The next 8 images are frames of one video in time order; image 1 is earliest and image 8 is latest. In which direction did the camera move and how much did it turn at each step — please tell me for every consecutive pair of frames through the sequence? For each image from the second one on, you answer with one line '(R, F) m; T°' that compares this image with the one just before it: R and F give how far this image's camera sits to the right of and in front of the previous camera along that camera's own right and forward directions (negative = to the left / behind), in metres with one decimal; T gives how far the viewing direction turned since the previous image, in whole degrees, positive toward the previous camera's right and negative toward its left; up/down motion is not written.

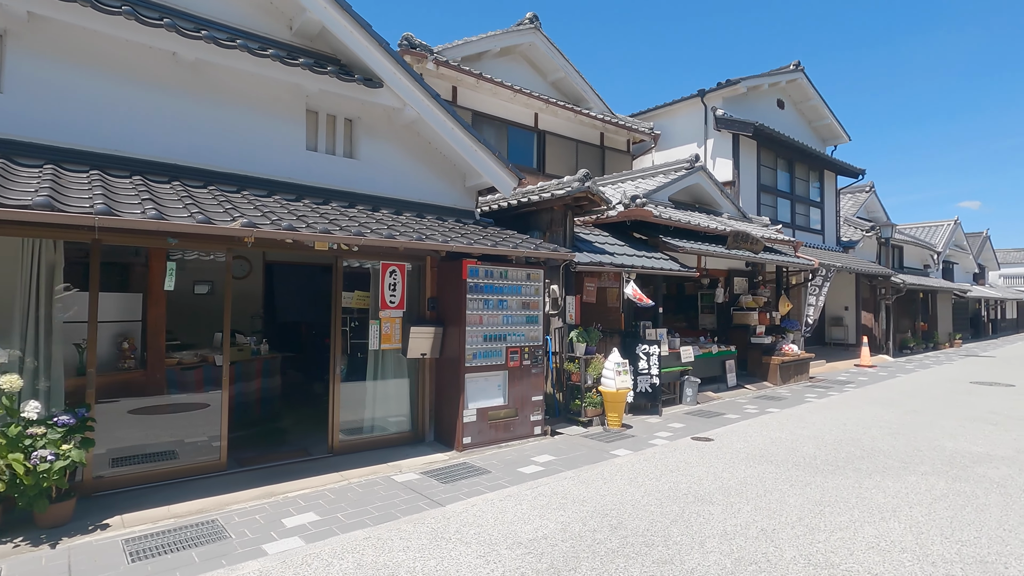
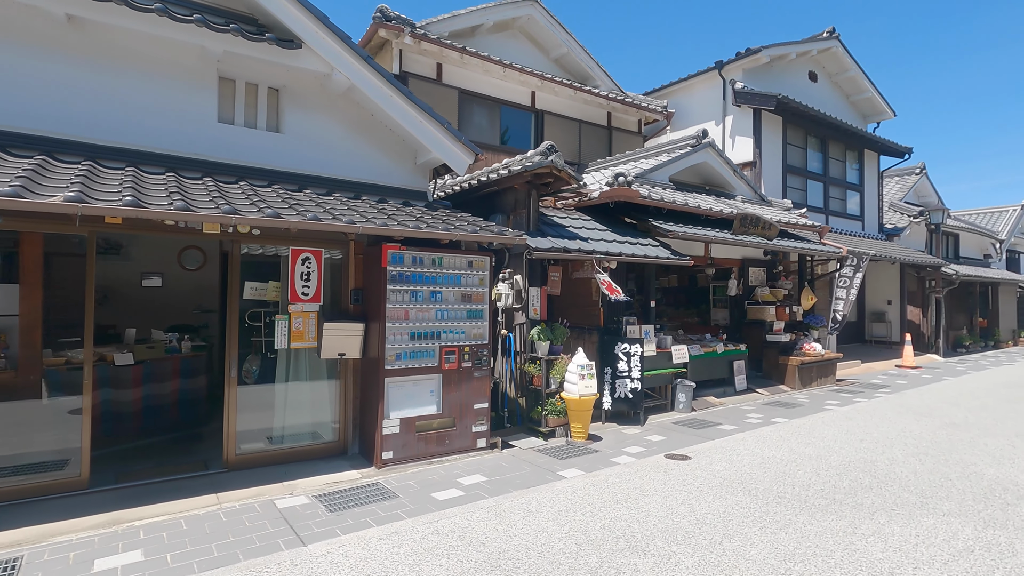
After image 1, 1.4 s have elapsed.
(+1.2, +1.1) m; -4°
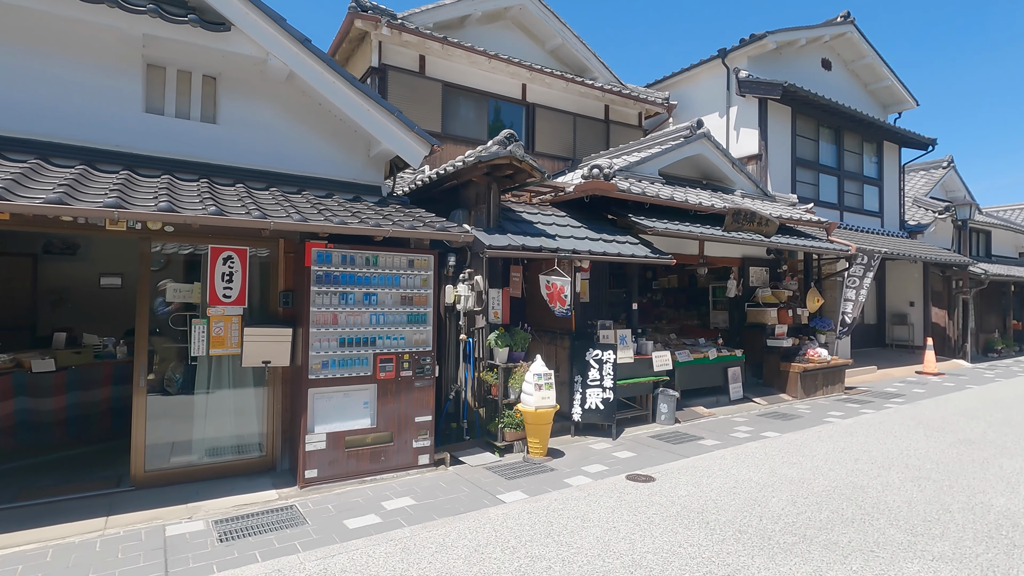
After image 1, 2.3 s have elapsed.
(+0.8, +0.6) m; -2°
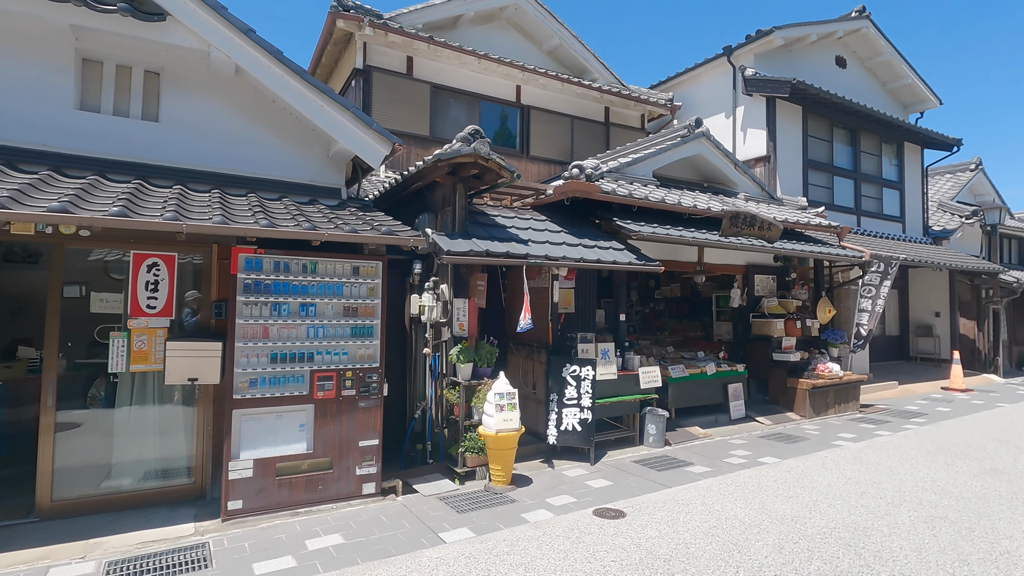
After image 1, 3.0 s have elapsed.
(+0.6, +0.6) m; -2°
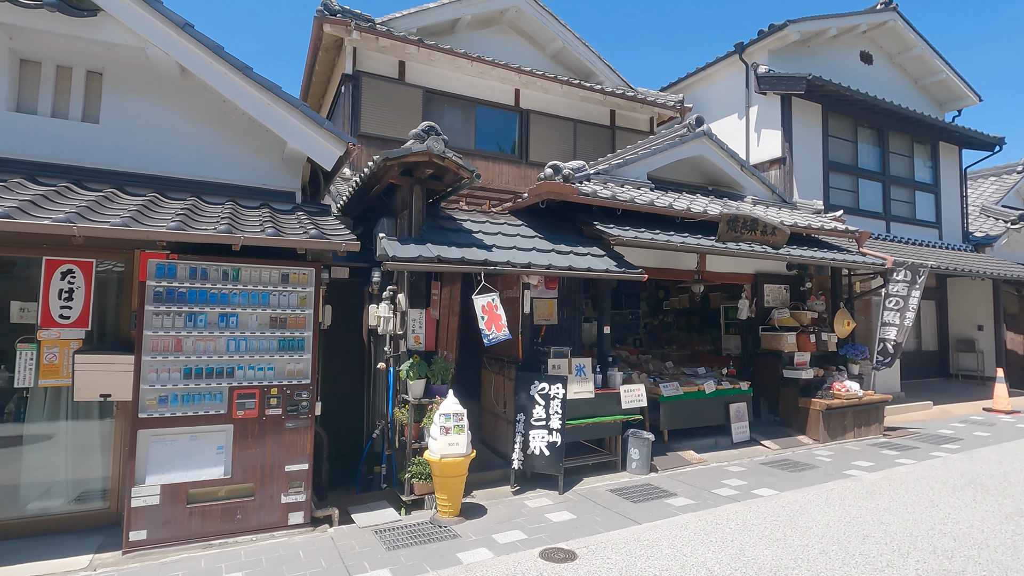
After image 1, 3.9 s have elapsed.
(+0.8, +0.6) m; -3°
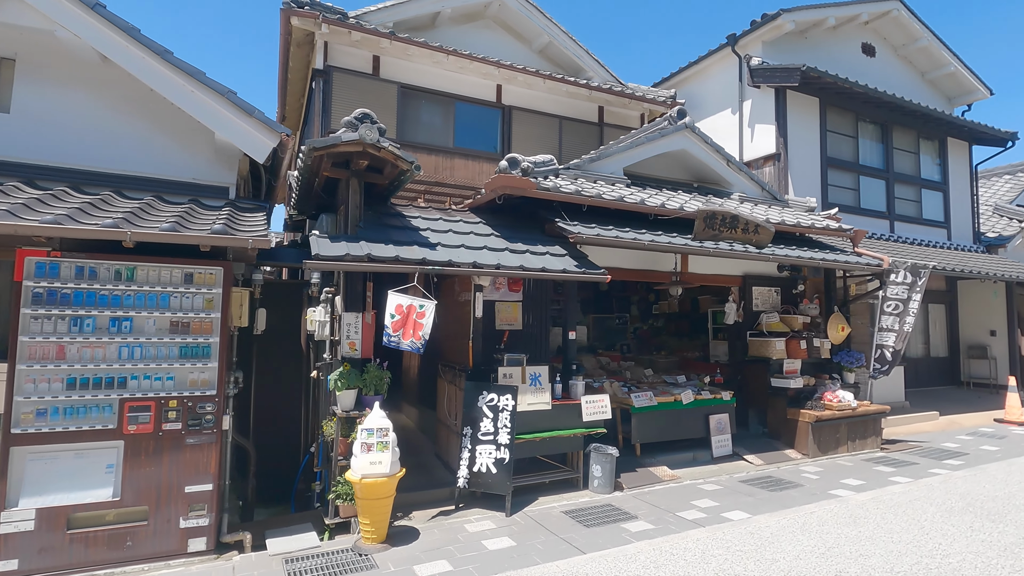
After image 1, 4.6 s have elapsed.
(+0.7, +0.5) m; -1°
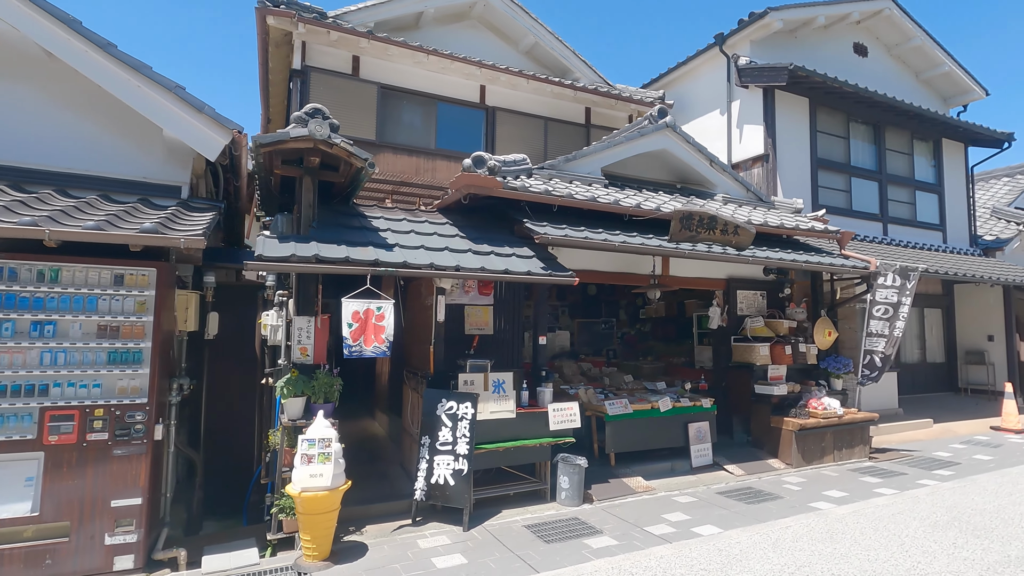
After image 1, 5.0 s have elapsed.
(+0.4, +0.2) m; 0°
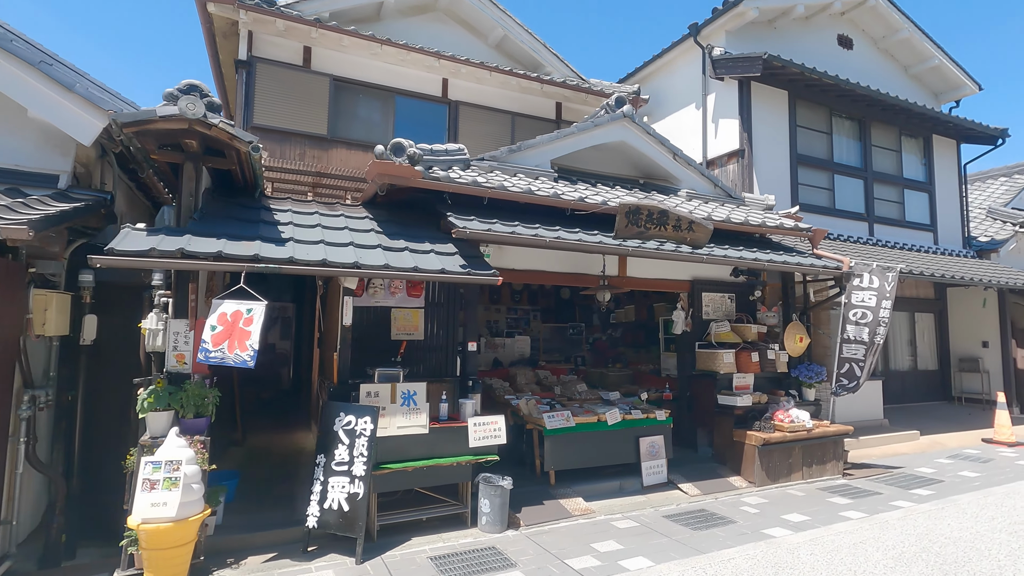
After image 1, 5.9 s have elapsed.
(+0.9, +0.6) m; 0°
